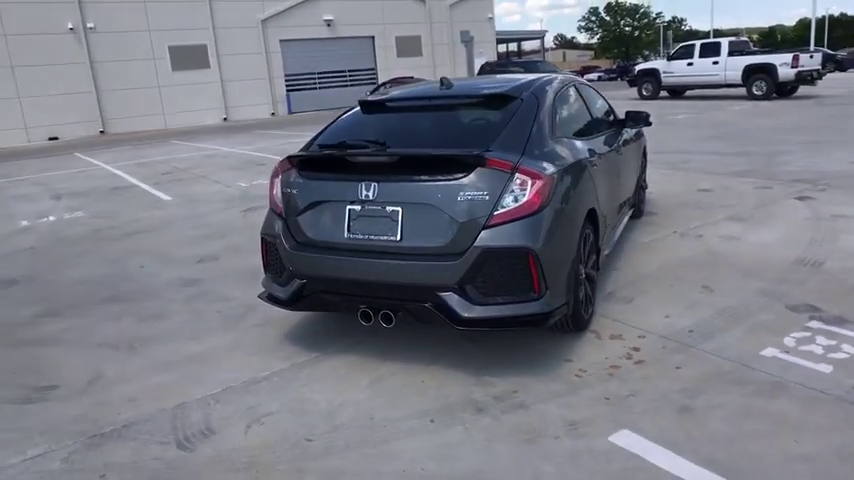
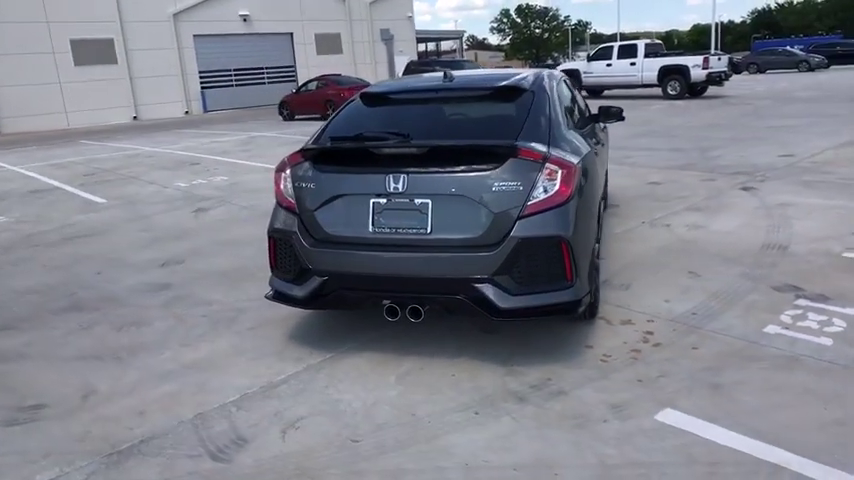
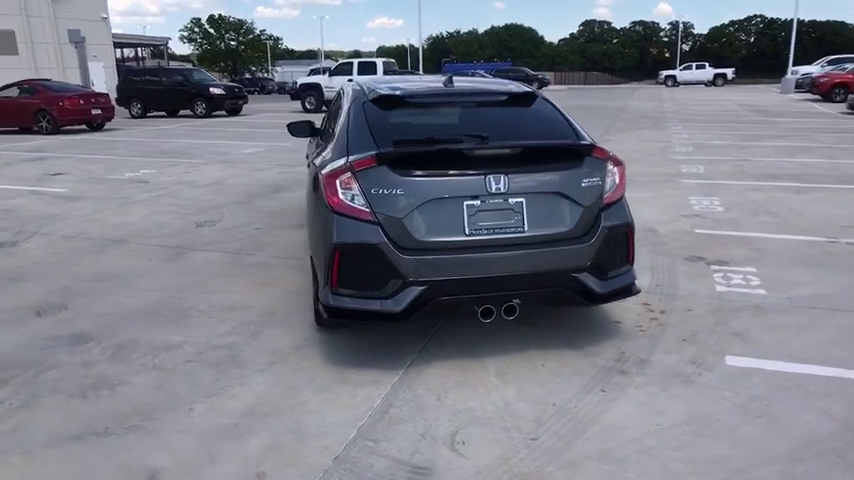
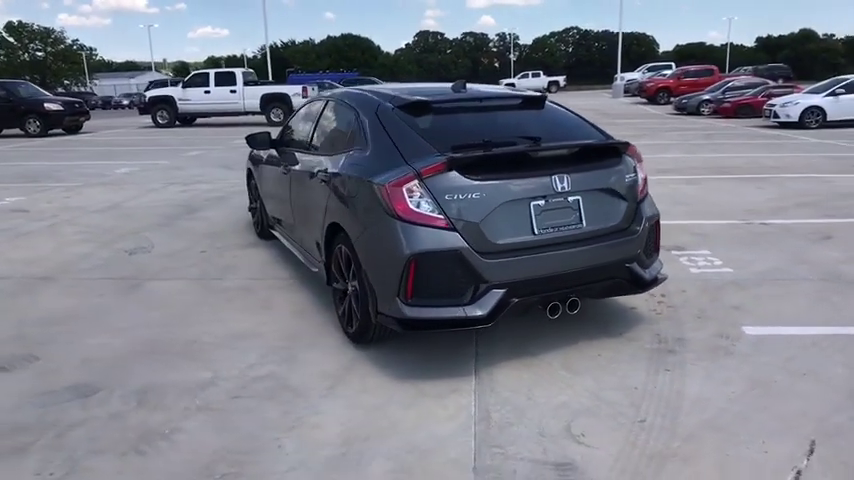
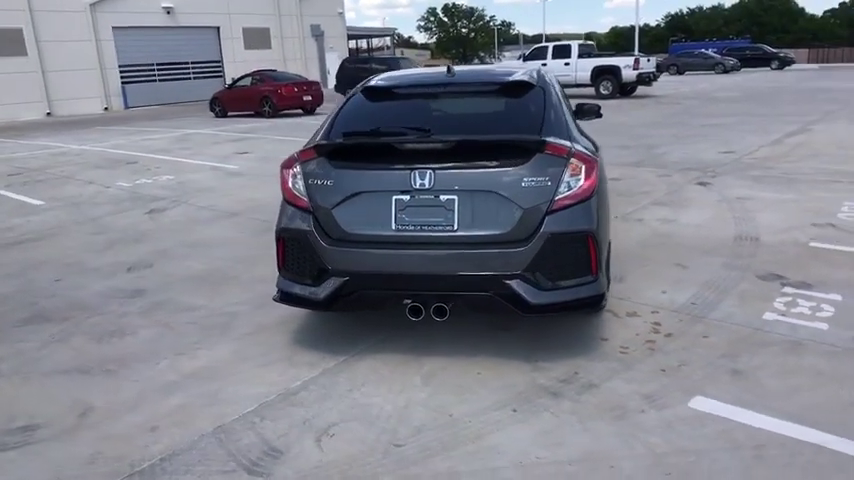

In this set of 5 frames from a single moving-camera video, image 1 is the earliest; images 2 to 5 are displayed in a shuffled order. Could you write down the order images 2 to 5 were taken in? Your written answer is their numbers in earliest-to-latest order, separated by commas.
2, 5, 3, 4
